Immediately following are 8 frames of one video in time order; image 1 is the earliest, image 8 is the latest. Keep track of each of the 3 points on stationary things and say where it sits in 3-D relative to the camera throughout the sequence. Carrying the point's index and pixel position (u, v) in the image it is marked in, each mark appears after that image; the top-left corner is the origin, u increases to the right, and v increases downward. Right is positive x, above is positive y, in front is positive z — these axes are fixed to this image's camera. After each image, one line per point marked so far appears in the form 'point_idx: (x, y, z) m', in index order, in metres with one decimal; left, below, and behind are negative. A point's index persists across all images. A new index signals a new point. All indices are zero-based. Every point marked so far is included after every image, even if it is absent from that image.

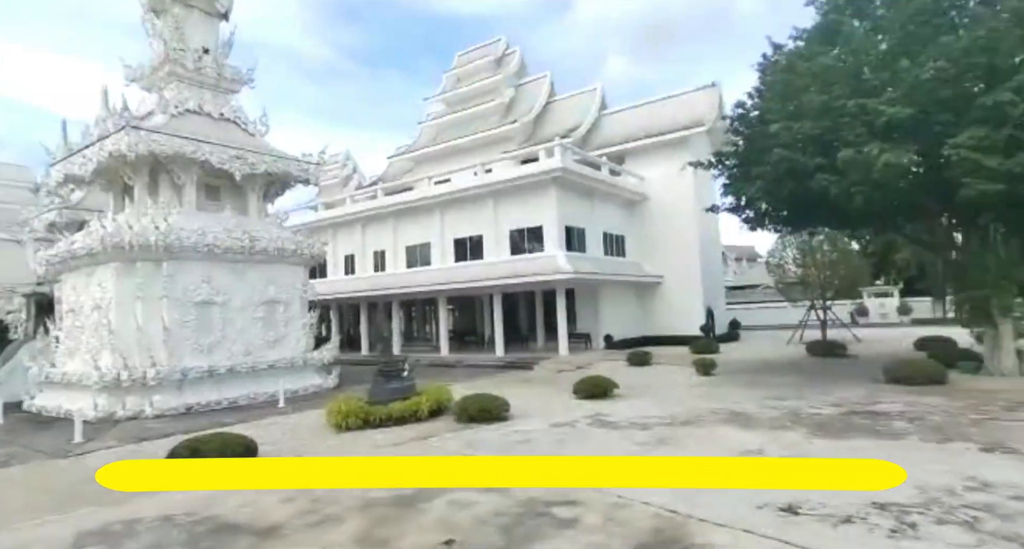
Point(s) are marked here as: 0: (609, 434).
0: (+1.0, -1.7, +6.1) m
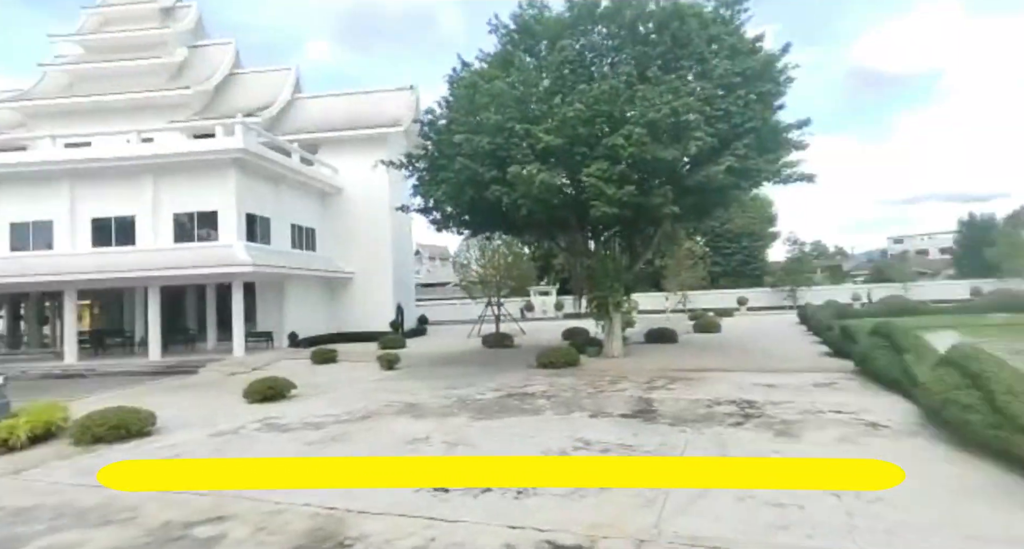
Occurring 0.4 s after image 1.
0: (-2.3, -1.6, +5.8) m
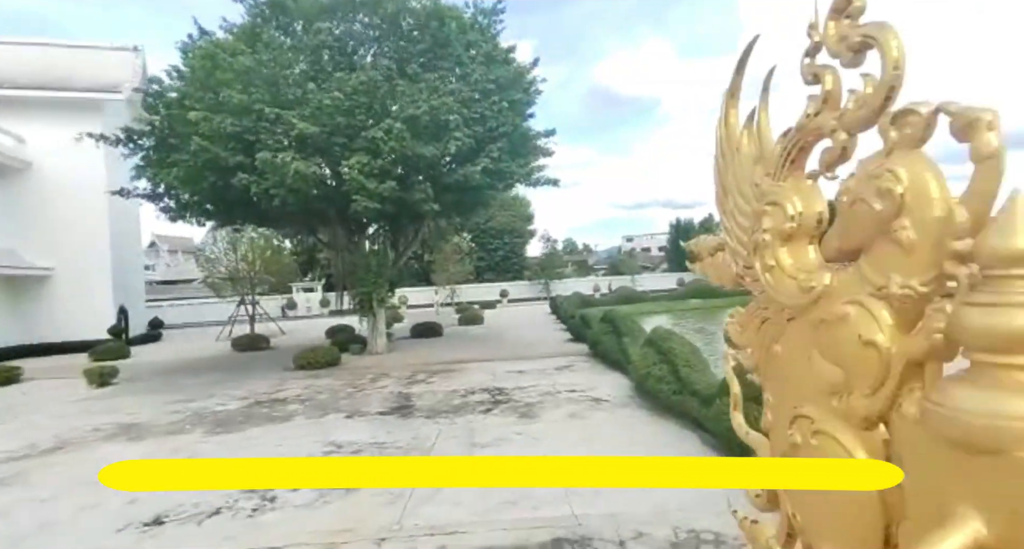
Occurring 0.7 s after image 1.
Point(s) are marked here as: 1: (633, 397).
0: (-4.5, -1.6, +4.4) m
1: (+1.6, -1.7, +7.8) m
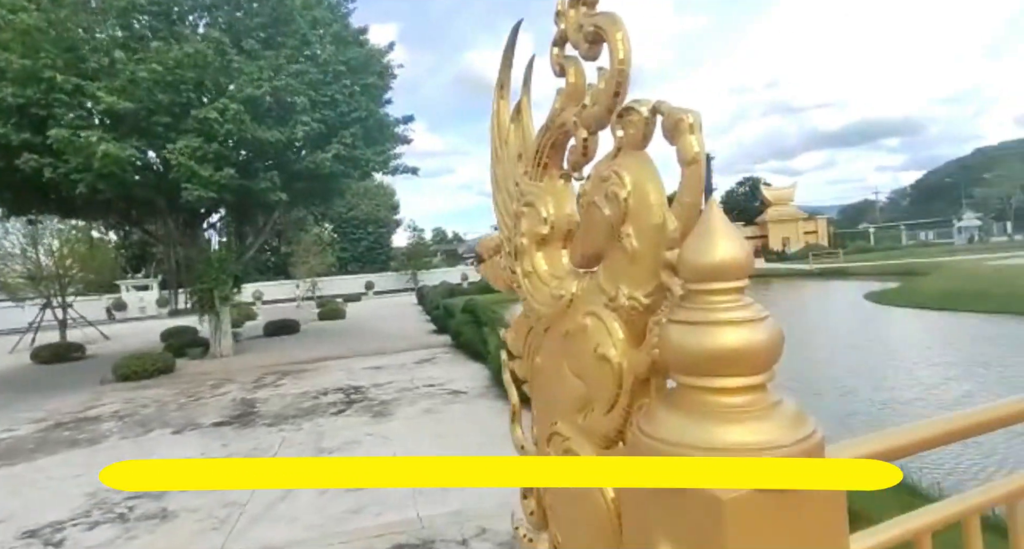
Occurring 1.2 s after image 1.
0: (-5.5, -1.7, +3.2) m
1: (-0.3, -1.5, +7.9) m
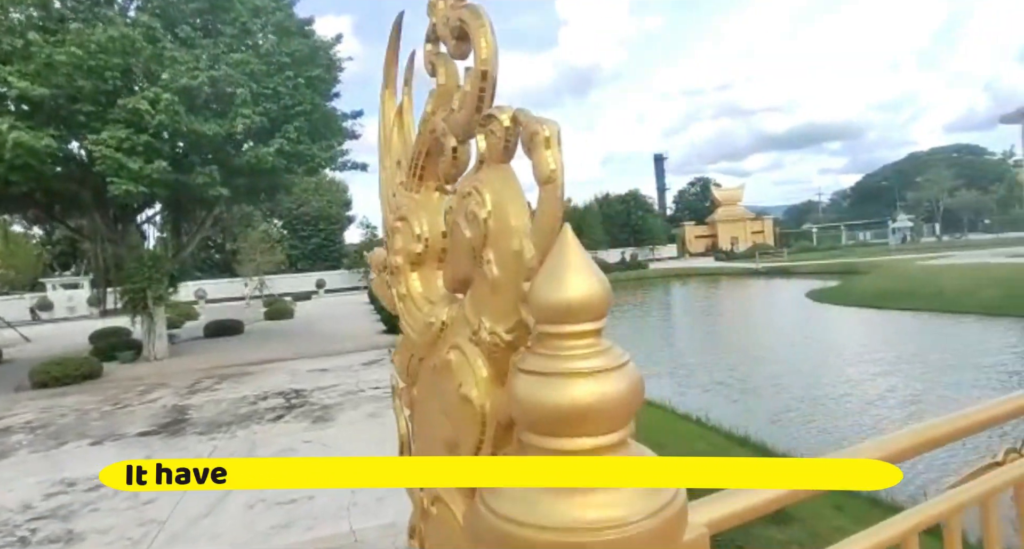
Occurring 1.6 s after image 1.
0: (-5.9, -1.7, +2.7) m
1: (-1.0, -1.5, +7.7) m
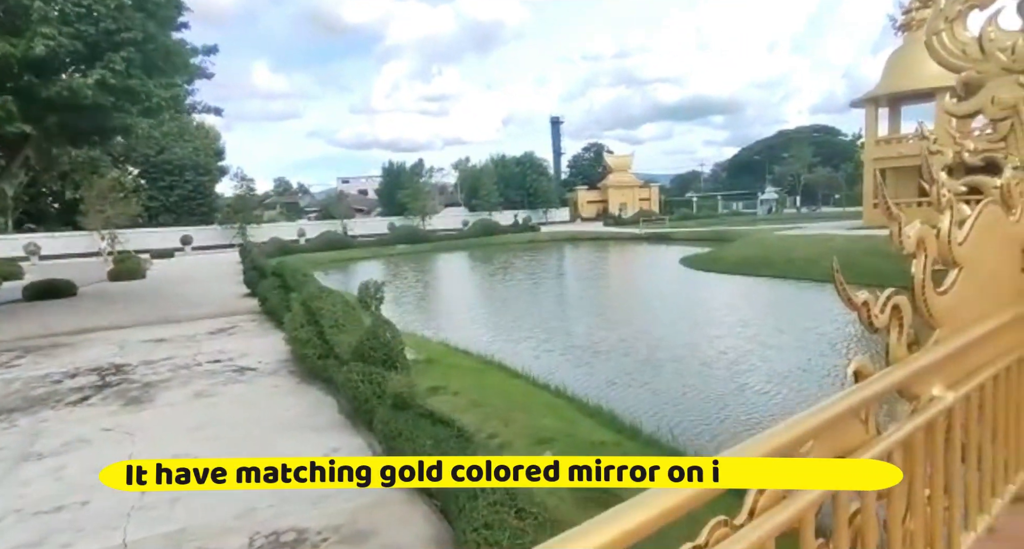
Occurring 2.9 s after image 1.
0: (-6.7, -1.5, +1.3) m
1: (-2.8, -1.1, +7.1) m
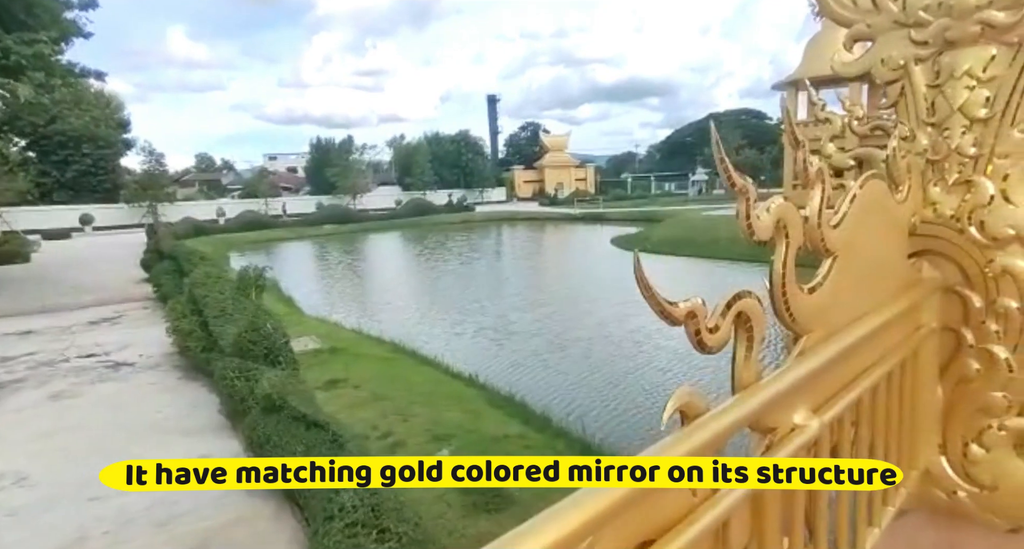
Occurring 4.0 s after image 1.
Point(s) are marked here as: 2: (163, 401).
0: (-7.1, -1.6, +0.3) m
1: (-3.8, -0.9, +6.4) m
2: (-3.0, -1.1, +5.1) m
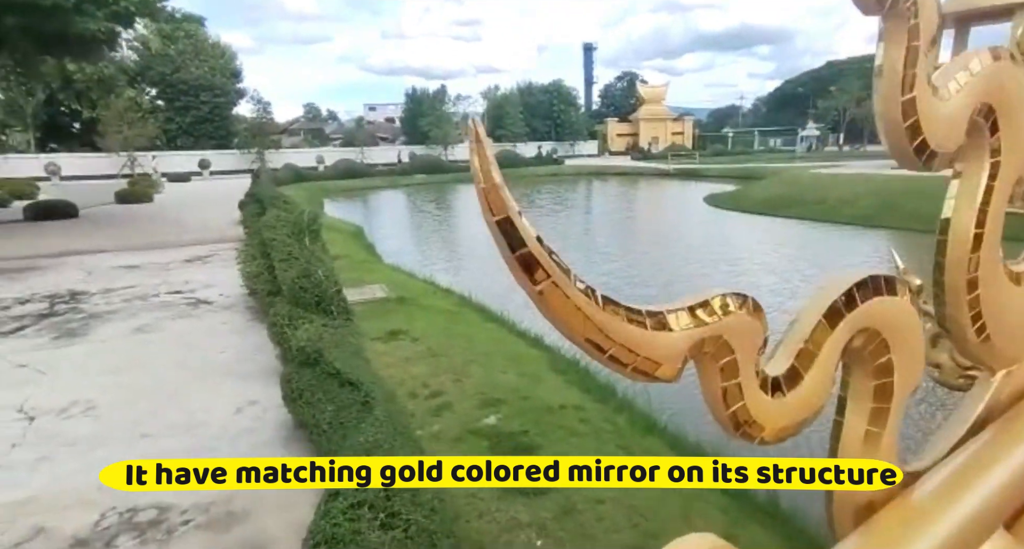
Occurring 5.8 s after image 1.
0: (-7.2, -1.2, +1.1) m
1: (-3.0, -0.2, +6.5) m
2: (-2.5, -0.6, +5.1) m
